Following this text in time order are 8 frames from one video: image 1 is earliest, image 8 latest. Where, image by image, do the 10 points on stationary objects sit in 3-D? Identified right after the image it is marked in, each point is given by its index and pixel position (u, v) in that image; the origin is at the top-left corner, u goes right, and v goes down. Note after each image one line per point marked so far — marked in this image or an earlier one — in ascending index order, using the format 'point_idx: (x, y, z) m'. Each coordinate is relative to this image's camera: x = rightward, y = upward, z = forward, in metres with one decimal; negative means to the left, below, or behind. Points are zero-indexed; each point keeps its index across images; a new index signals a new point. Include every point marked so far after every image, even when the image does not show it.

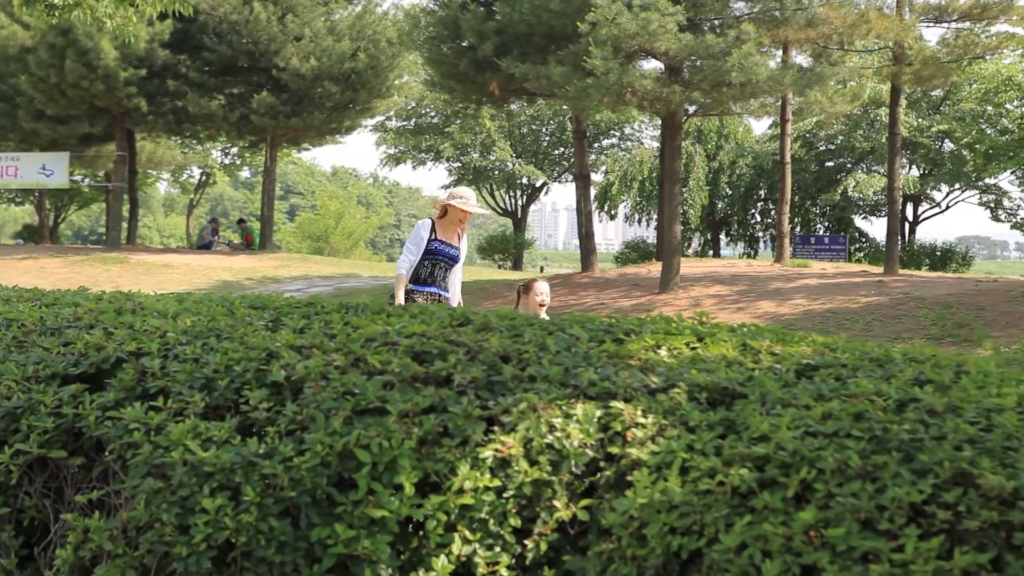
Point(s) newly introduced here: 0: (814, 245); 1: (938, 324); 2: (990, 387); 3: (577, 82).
0: (+3.8, +0.5, +19.3) m
1: (+3.2, -0.3, +11.9) m
2: (+1.0, -0.2, +3.4) m
3: (+0.5, +1.7, +13.0) m
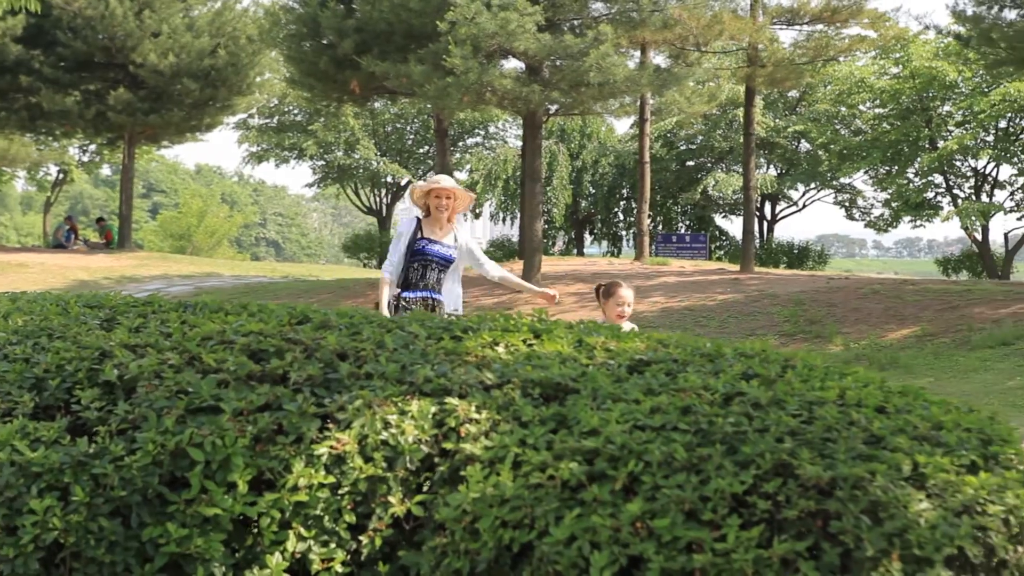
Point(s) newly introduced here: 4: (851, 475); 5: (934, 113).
0: (+2.1, +0.6, +19.6) m
1: (+2.2, -0.3, +12.1) m
2: (+0.7, -0.2, +3.5) m
3: (-0.6, +1.7, +13.0) m
4: (+0.6, -0.3, +2.8) m
5: (+5.4, +2.2, +19.8) m
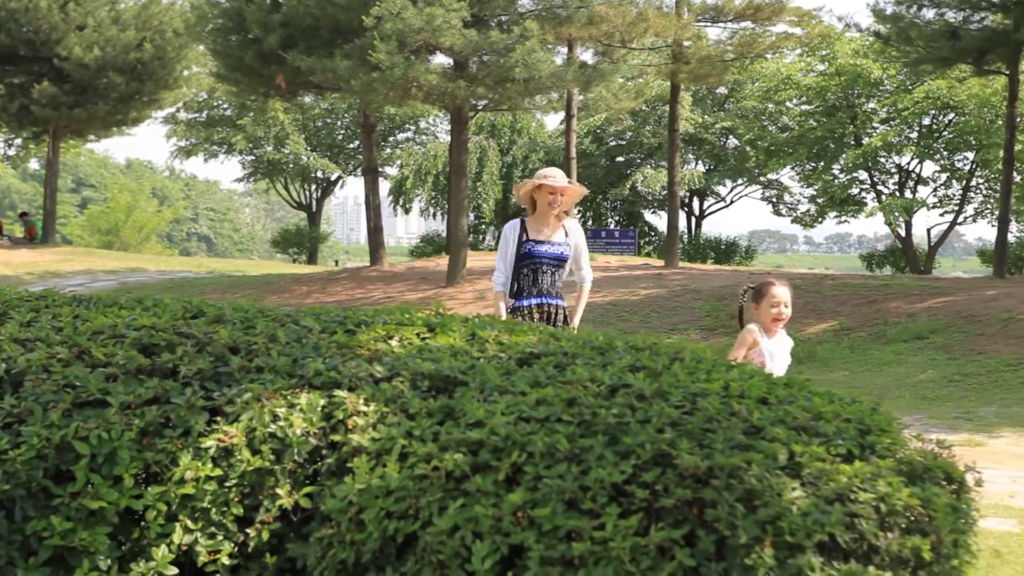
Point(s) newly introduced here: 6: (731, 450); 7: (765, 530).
0: (+1.2, +0.6, +19.7) m
1: (+1.6, -0.2, +12.3) m
2: (+0.4, -0.2, +3.6) m
3: (-1.3, +1.8, +13.0) m
4: (+0.4, -0.3, +2.9) m
5: (+4.5, +2.3, +20.0) m
6: (+0.4, -0.3, +3.0) m
7: (+0.5, -0.4, +2.7) m
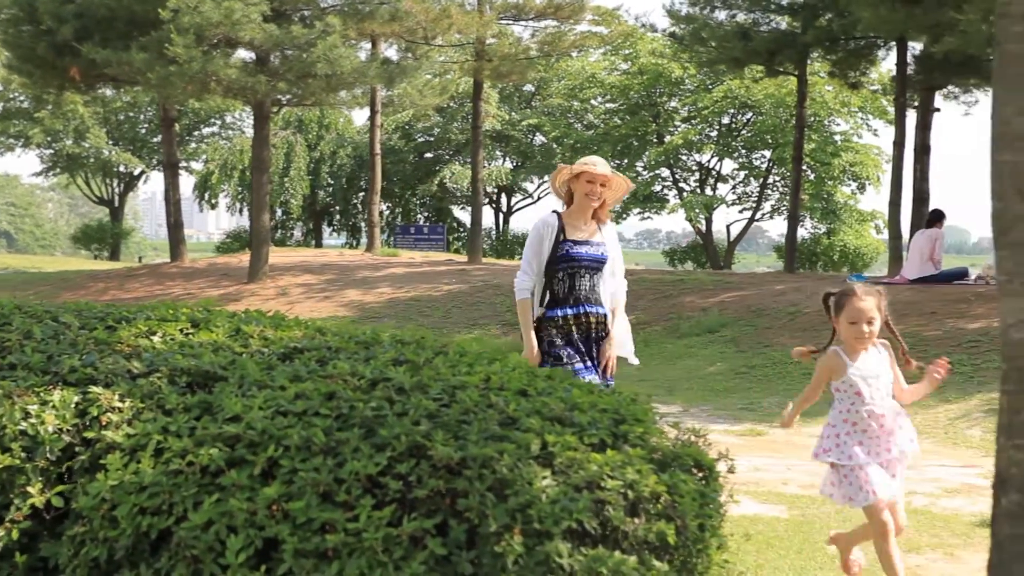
0: (-1.3, +0.7, +19.8) m
1: (0.0, -0.2, +12.4) m
2: (-0.1, -0.2, +3.6) m
3: (-2.9, +1.8, +12.8) m
4: (-0.1, -0.3, +2.9) m
5: (+2.0, +2.4, +20.5) m
6: (-0.1, -0.3, +3.1) m
7: (0.0, -0.4, +2.8) m
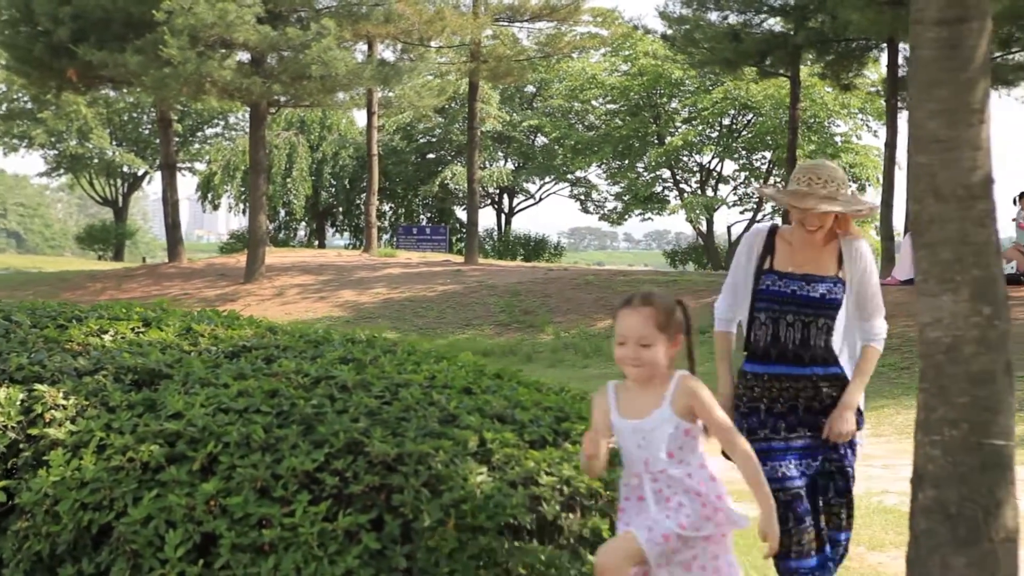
0: (-1.3, +0.7, +19.8) m
1: (-0.1, -0.2, +12.4) m
2: (-0.2, -0.2, +3.7) m
3: (-3.0, +1.8, +12.9) m
4: (-0.2, -0.3, +3.0) m
5: (+2.0, +2.3, +20.5) m
6: (-0.2, -0.3, +3.1) m
7: (-0.1, -0.4, +2.8) m
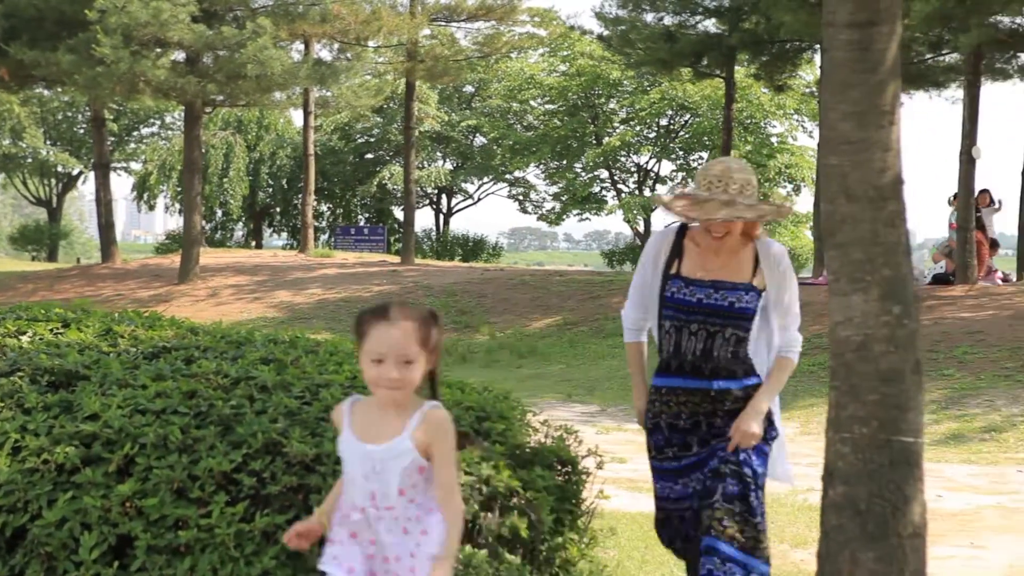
0: (-2.0, +0.7, +19.8) m
1: (-0.6, -0.2, +12.4) m
2: (-0.4, -0.2, +3.7) m
3: (-3.5, +1.8, +12.8) m
4: (-0.3, -0.3, +3.0) m
5: (+1.2, +2.3, +20.6) m
6: (-0.3, -0.3, +3.1) m
7: (-0.3, -0.4, +2.8) m
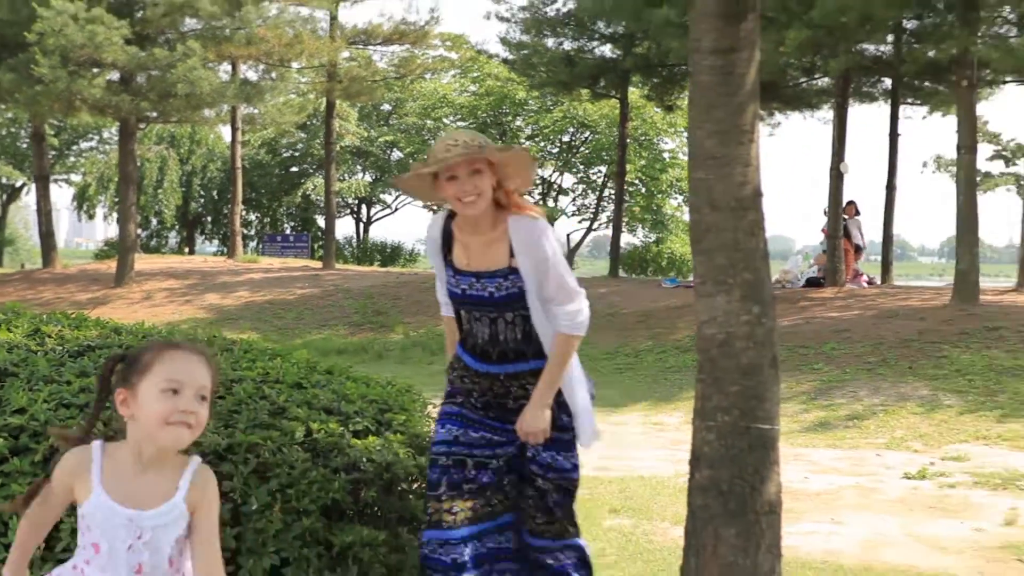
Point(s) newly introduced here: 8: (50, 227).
0: (-3.2, +0.6, +20.9) m
1: (-1.3, -0.2, +13.6) m
2: (-0.8, -0.2, +4.9) m
3: (-4.3, +1.7, +13.8) m
4: (-0.7, -0.3, +4.2) m
5: (0.0, +2.3, +21.8) m
6: (-0.7, -0.3, +4.3) m
7: (-0.6, -0.4, +4.1) m
8: (-5.1, +0.7, +17.2) m
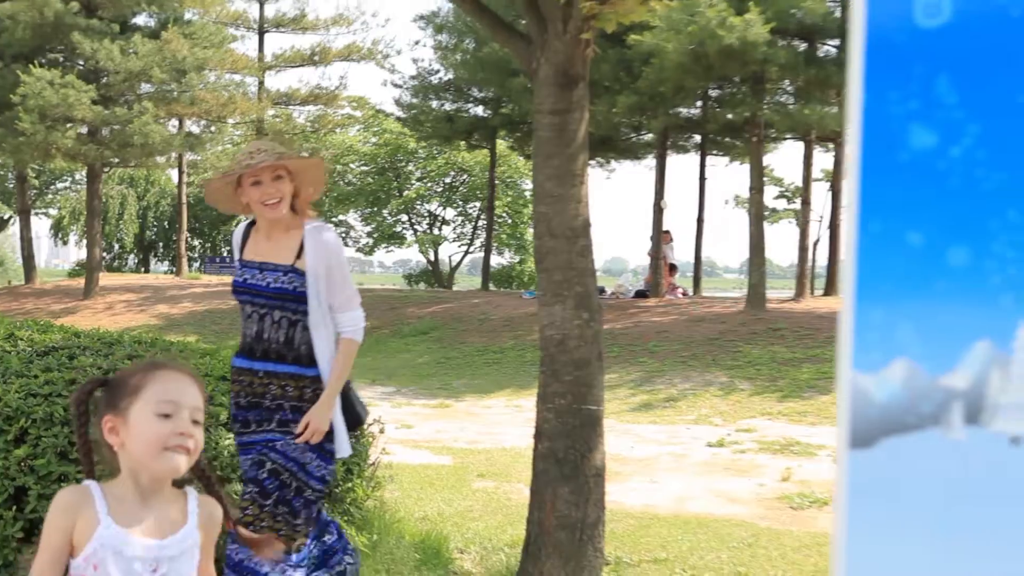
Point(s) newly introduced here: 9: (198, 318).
0: (-4.7, +0.5, +24.6) m
1: (-2.6, -0.3, +17.4) m
2: (-1.6, -0.3, +8.7) m
3: (-5.5, +1.6, +17.5) m
4: (-1.5, -0.4, +8.0) m
5: (-1.6, +2.2, +25.7) m
6: (-1.5, -0.4, +8.2) m
7: (-1.4, -0.5, +7.9) m
8: (-6.5, +0.5, +20.8) m
9: (-3.5, -0.3, +17.7) m
